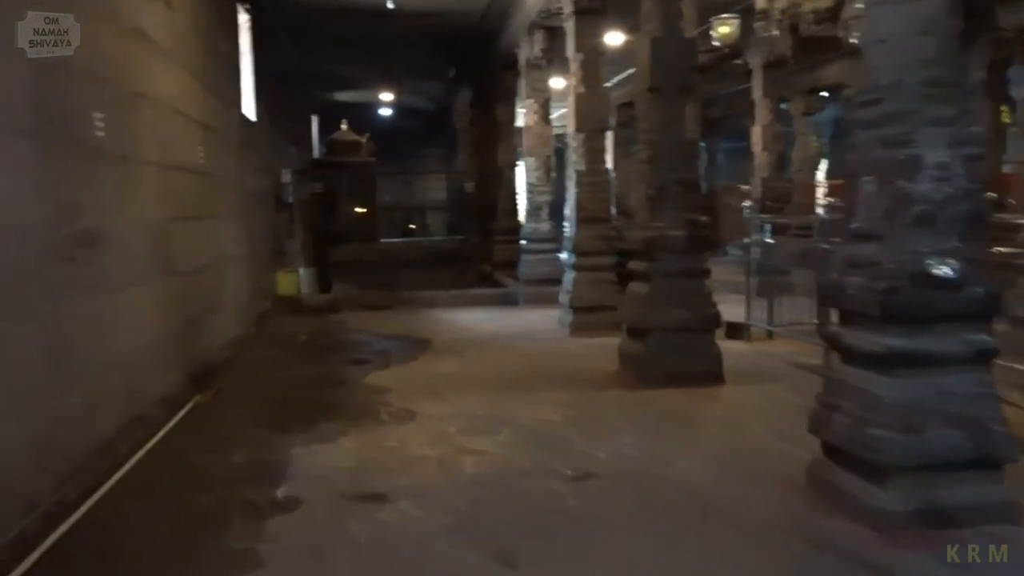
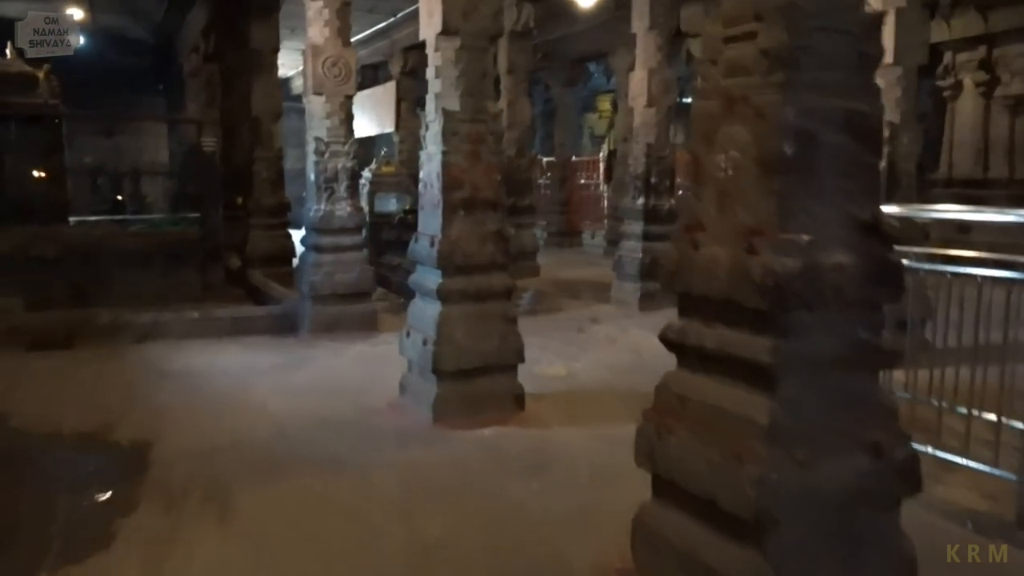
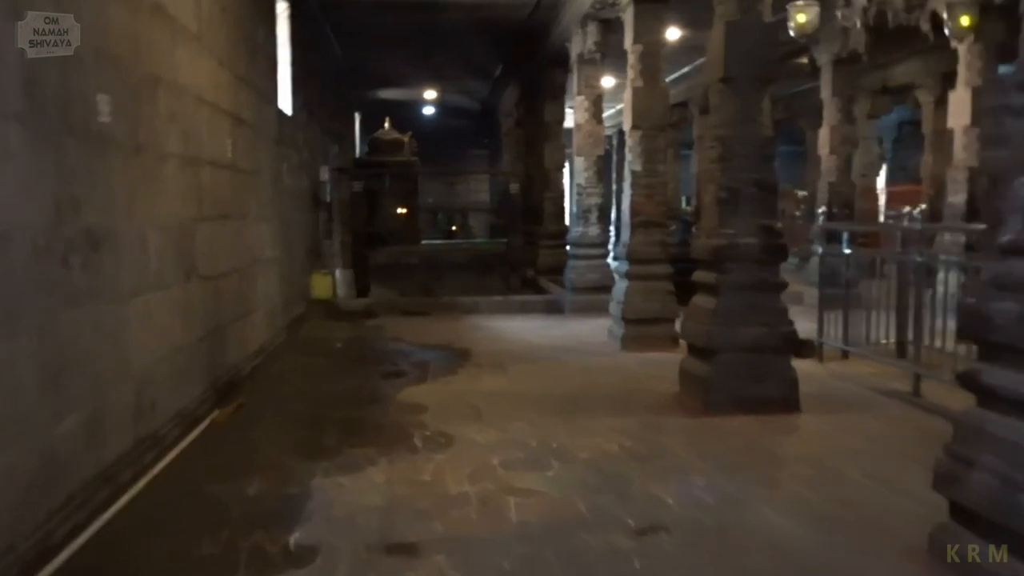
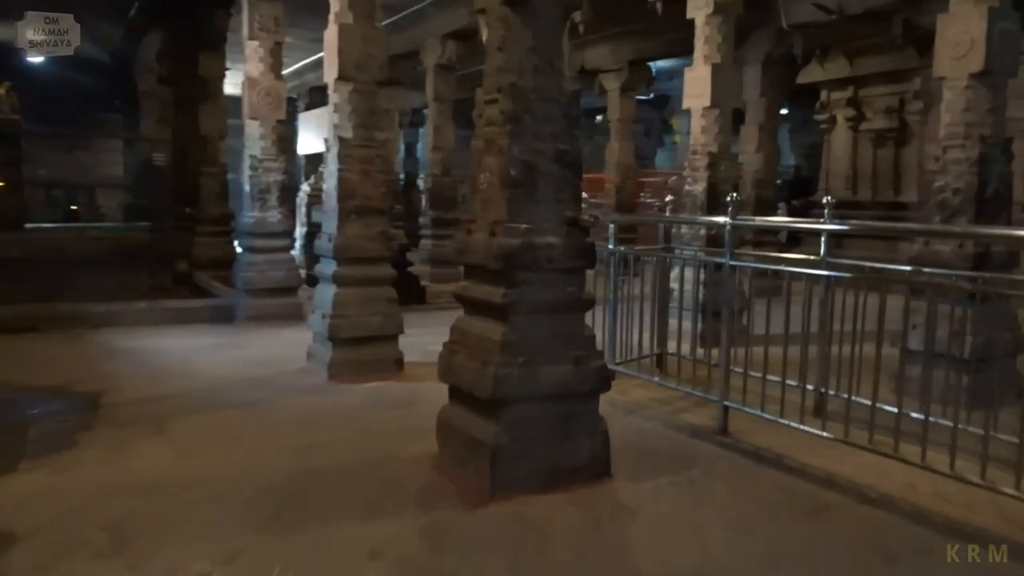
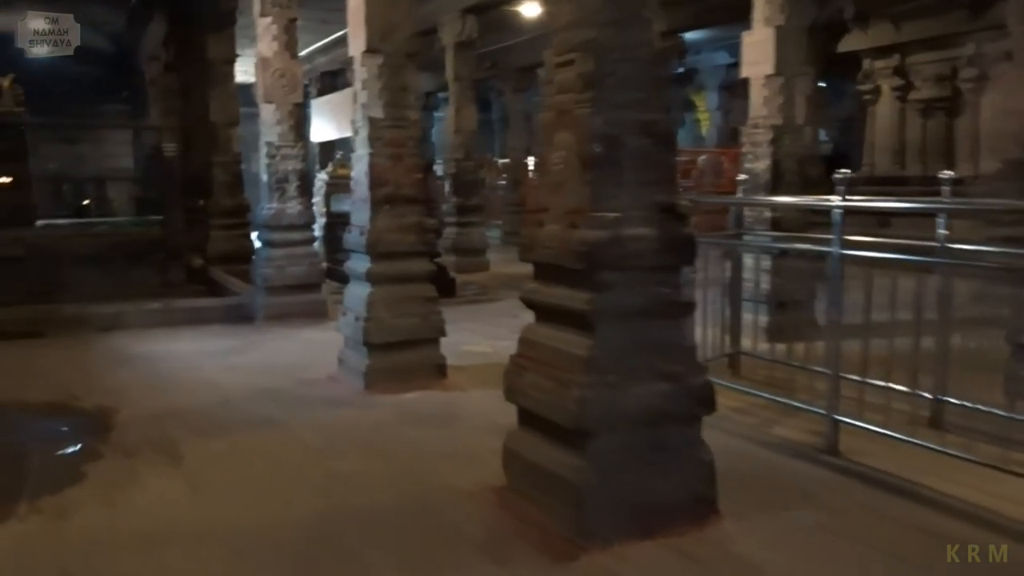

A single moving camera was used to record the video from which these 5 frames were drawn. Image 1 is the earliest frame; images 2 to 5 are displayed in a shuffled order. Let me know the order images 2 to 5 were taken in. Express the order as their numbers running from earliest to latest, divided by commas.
3, 4, 5, 2
